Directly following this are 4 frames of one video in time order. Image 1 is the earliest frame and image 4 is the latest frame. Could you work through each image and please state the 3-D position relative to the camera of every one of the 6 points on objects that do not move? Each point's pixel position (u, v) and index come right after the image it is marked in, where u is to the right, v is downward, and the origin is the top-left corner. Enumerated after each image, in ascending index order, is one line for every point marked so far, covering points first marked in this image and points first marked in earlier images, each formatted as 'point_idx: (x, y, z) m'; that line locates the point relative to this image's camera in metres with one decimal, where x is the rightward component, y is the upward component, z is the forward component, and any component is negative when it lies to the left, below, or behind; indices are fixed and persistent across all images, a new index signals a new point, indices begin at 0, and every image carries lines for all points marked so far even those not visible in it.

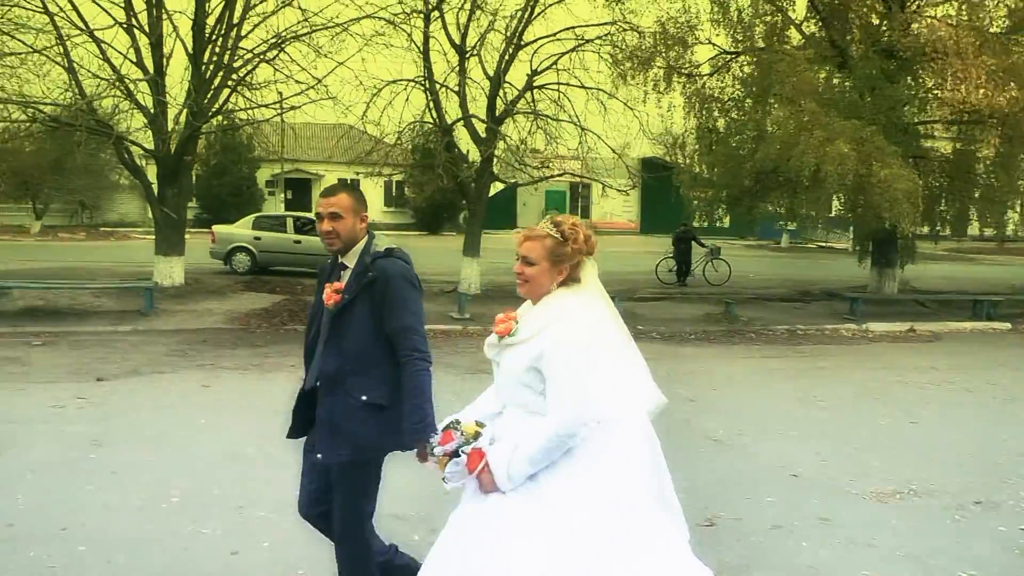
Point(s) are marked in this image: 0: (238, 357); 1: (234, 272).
0: (-3.1, -0.9, +9.2) m
1: (-5.9, +0.3, +17.9) m
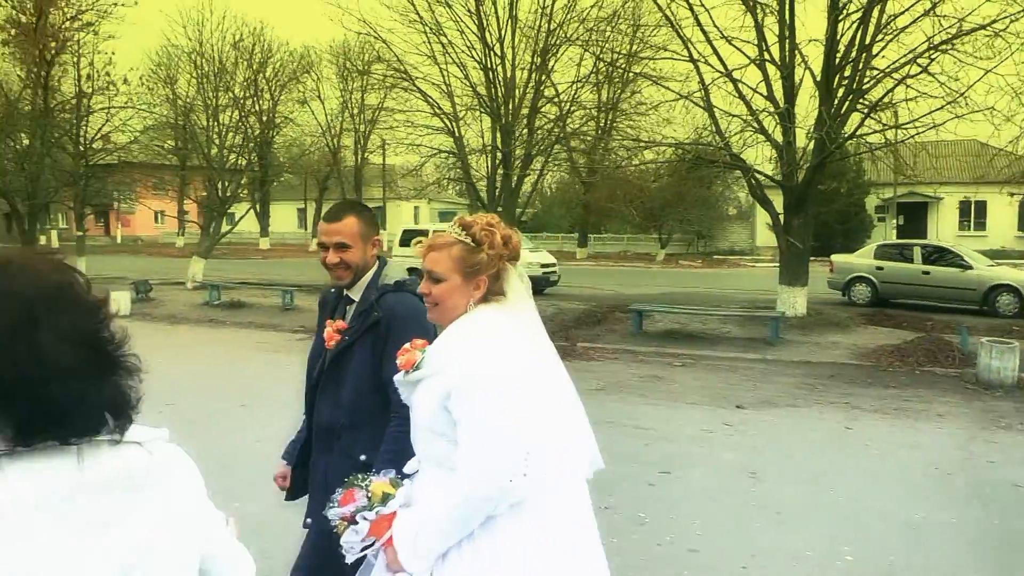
0: (+3.7, -1.3, +8.5) m
1: (+7.0, -0.3, +17.1) m
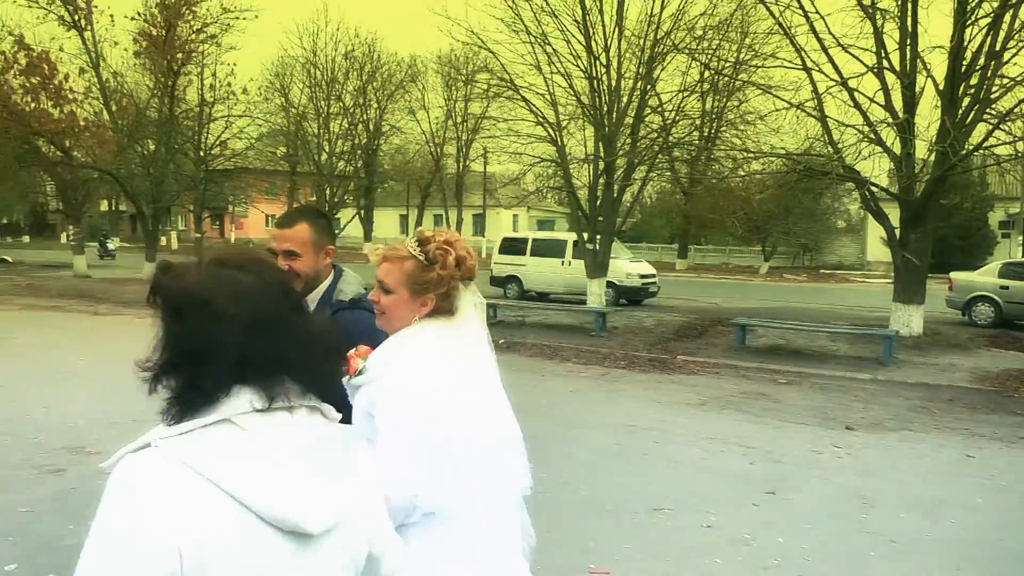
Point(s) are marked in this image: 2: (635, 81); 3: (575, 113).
0: (+4.6, -1.5, +8.1) m
1: (+8.9, -0.7, +16.2) m
2: (+2.2, +3.7, +14.7) m
3: (+1.1, +3.2, +15.1) m
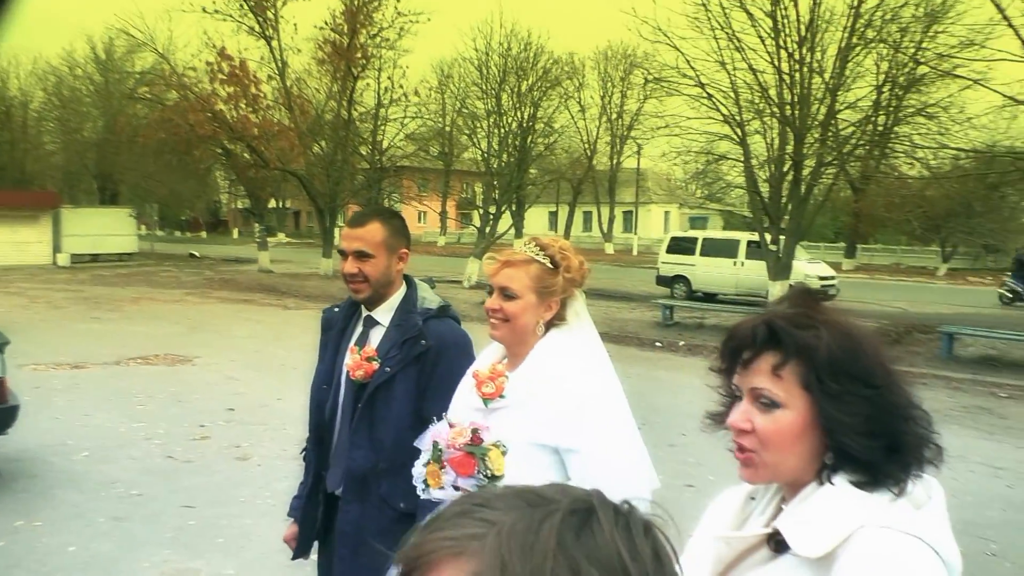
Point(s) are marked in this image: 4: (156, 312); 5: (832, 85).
0: (+6.7, -1.6, +7.1) m
1: (+12.1, -0.8, +14.5) m
2: (+5.3, +3.6, +14.1) m
3: (+4.3, +3.1, +14.6) m
4: (-6.4, -0.4, +14.9) m
5: (+5.3, +3.4, +13.9) m
